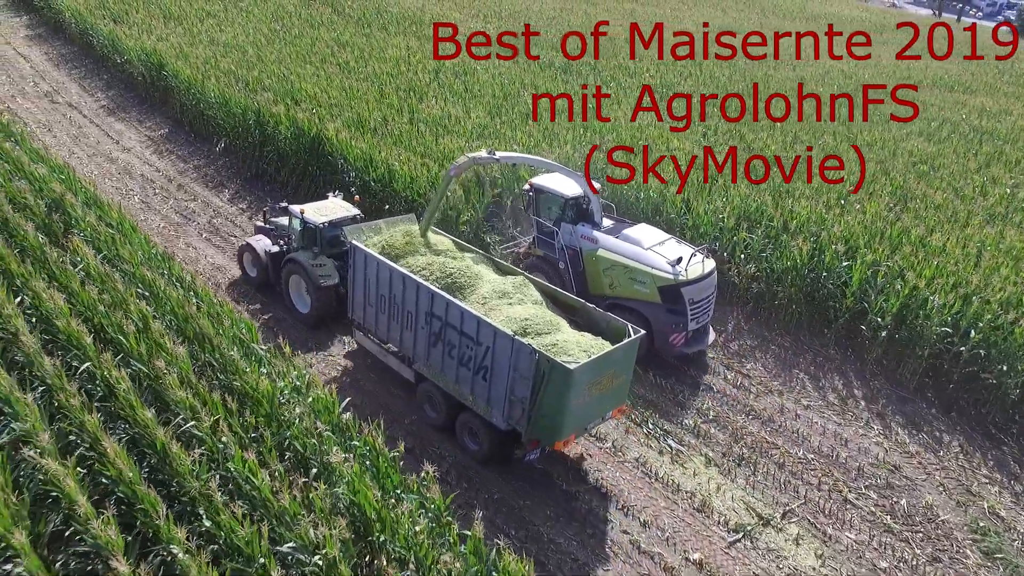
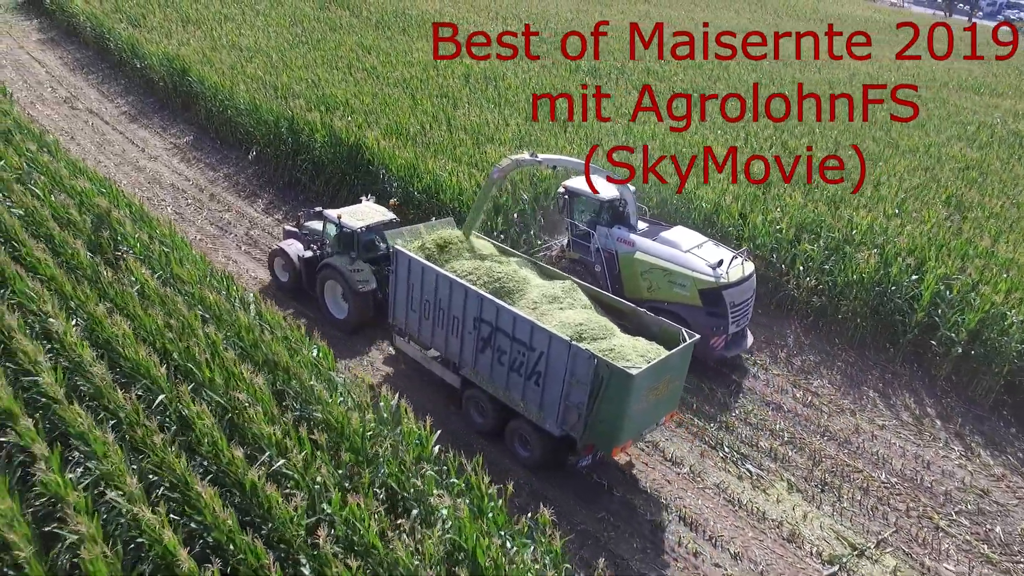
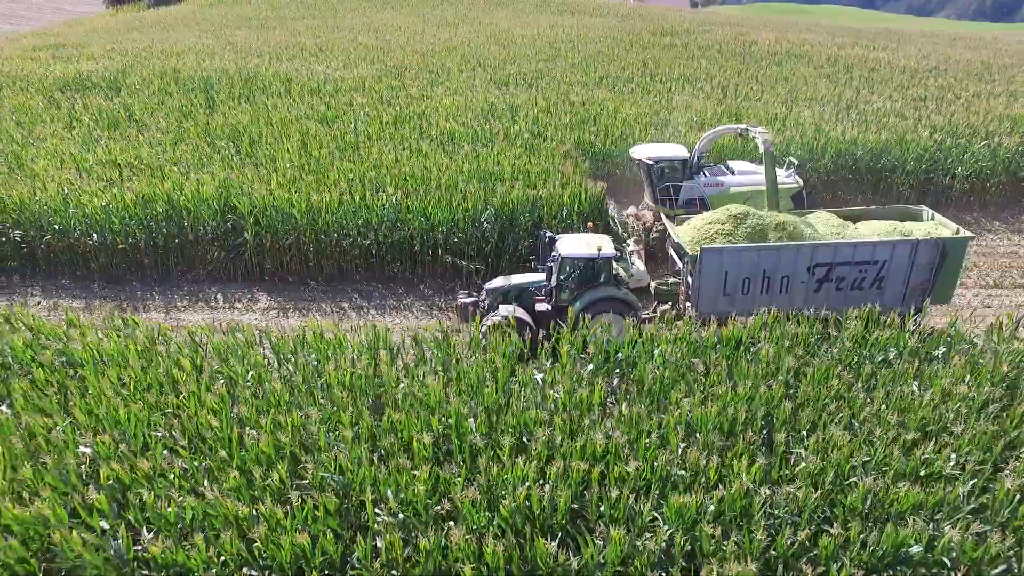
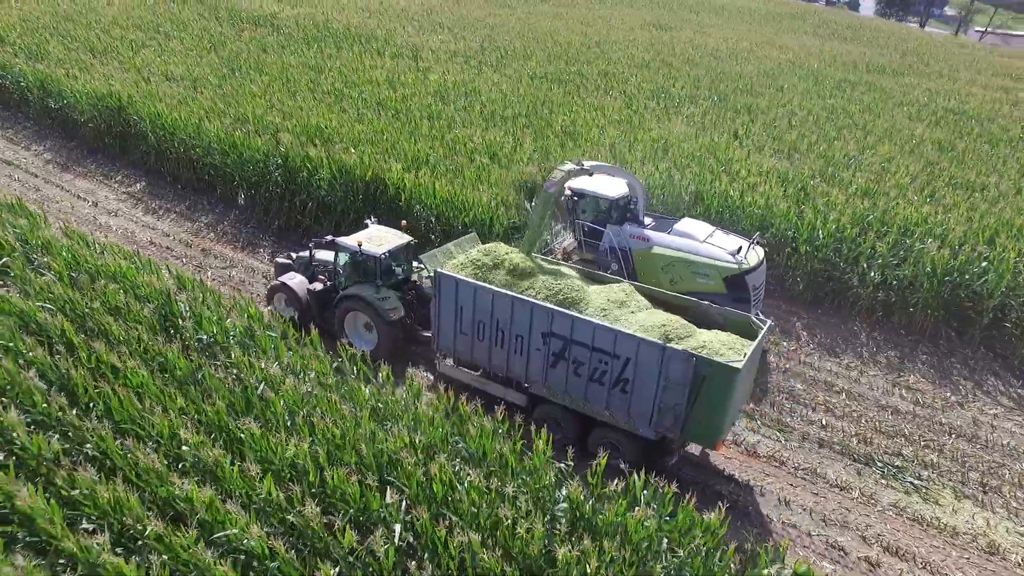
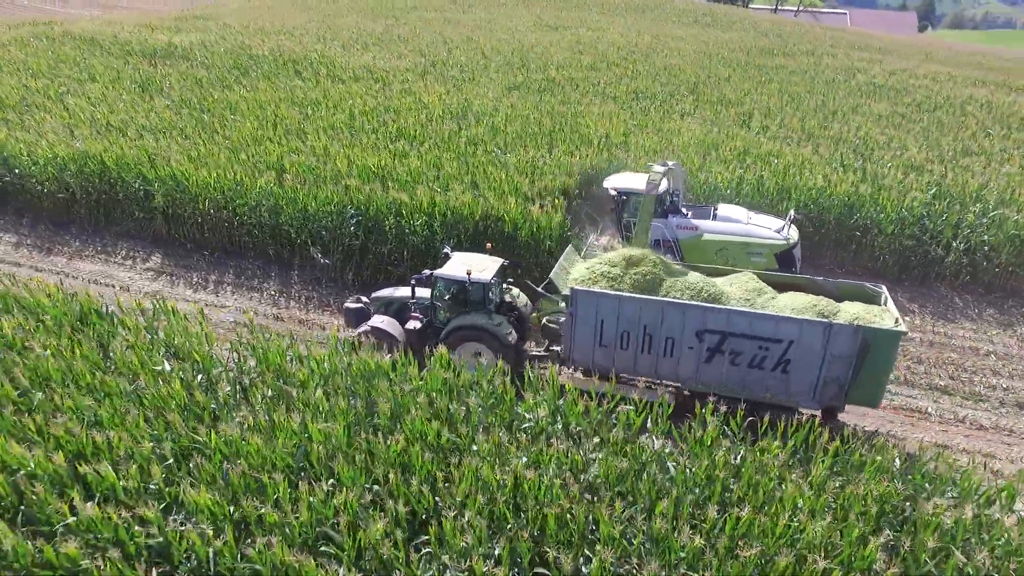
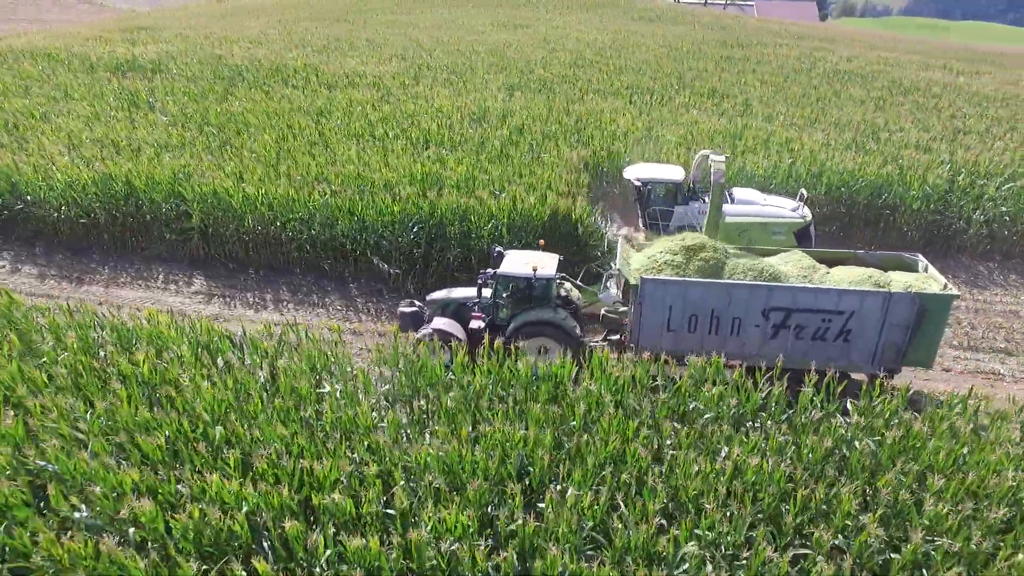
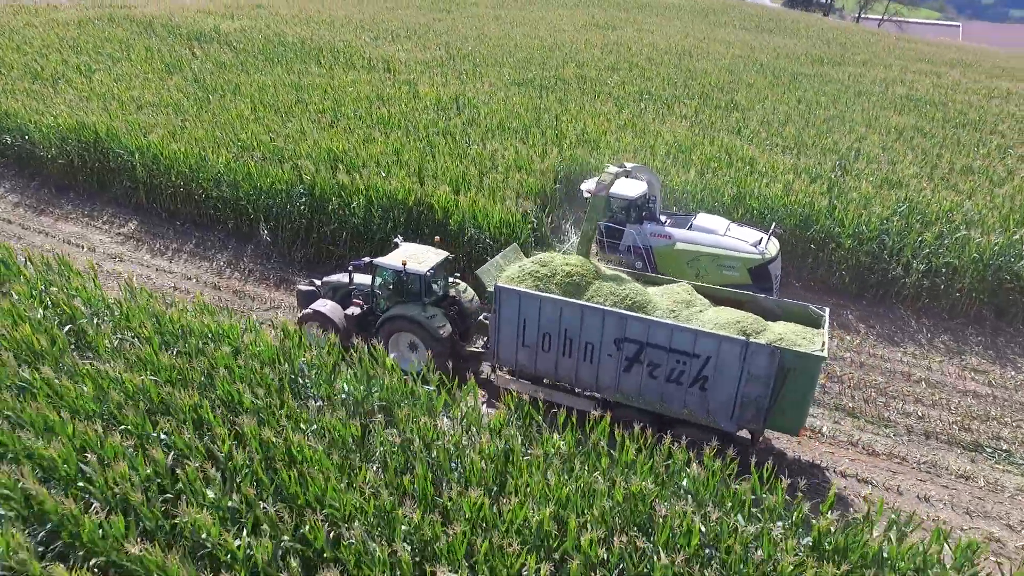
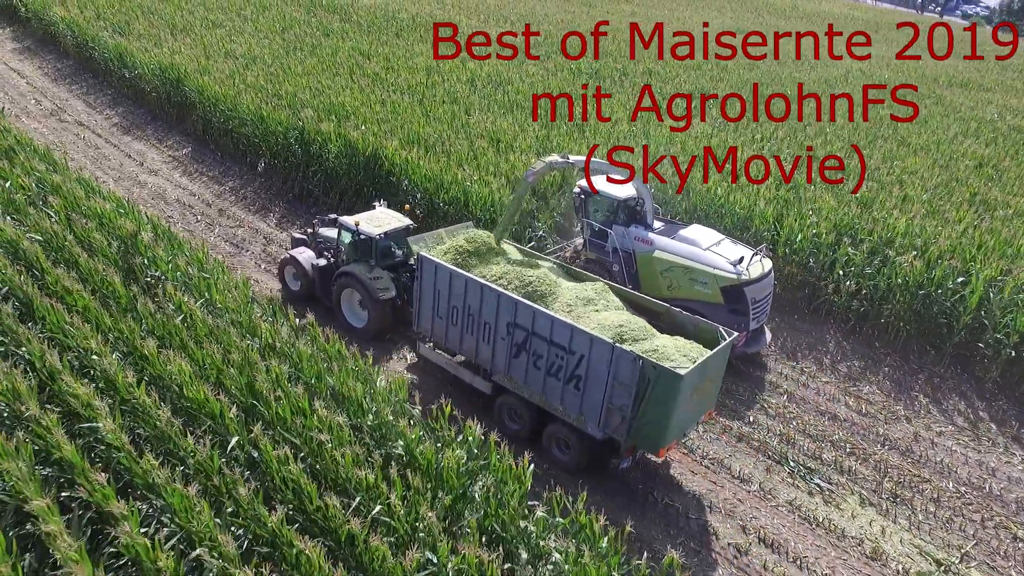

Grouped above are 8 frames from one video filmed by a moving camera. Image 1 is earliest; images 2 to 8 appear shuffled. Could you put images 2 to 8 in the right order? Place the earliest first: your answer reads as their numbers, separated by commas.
2, 8, 4, 7, 5, 6, 3
